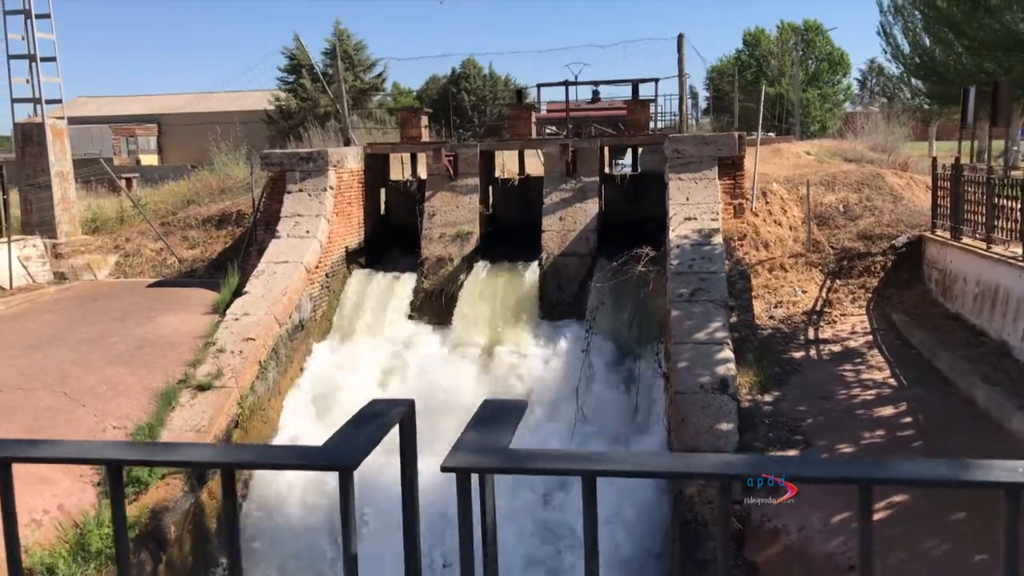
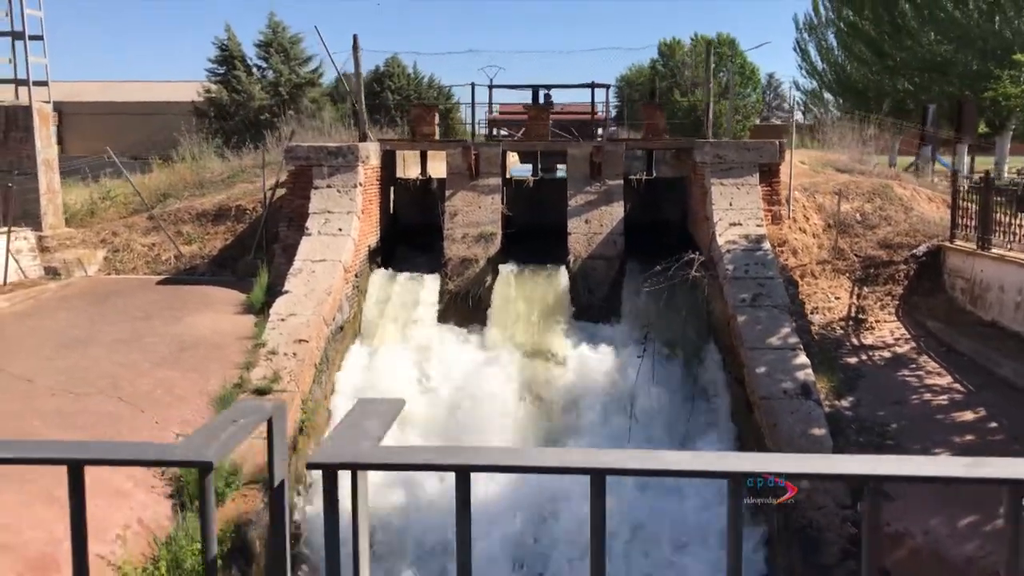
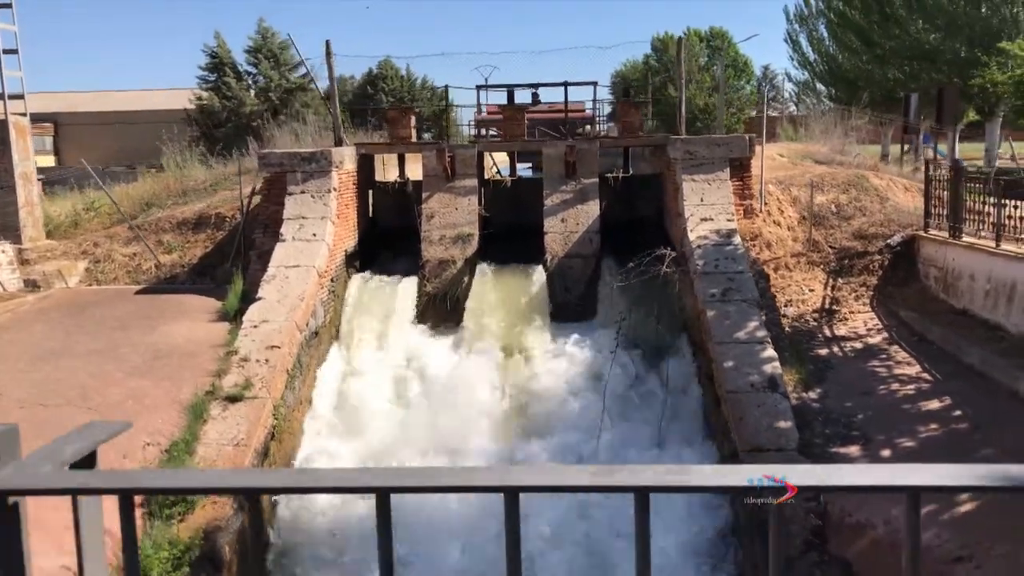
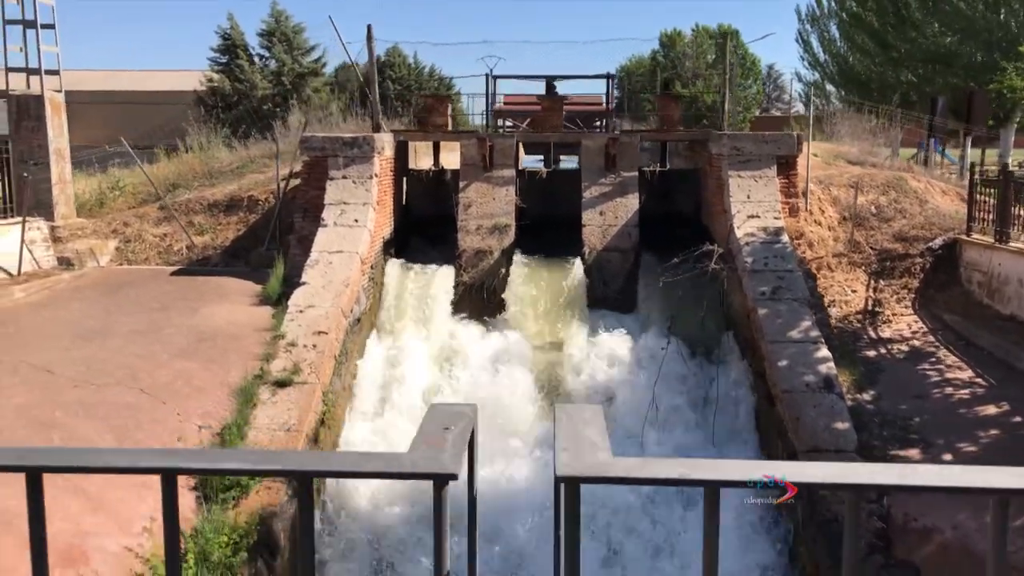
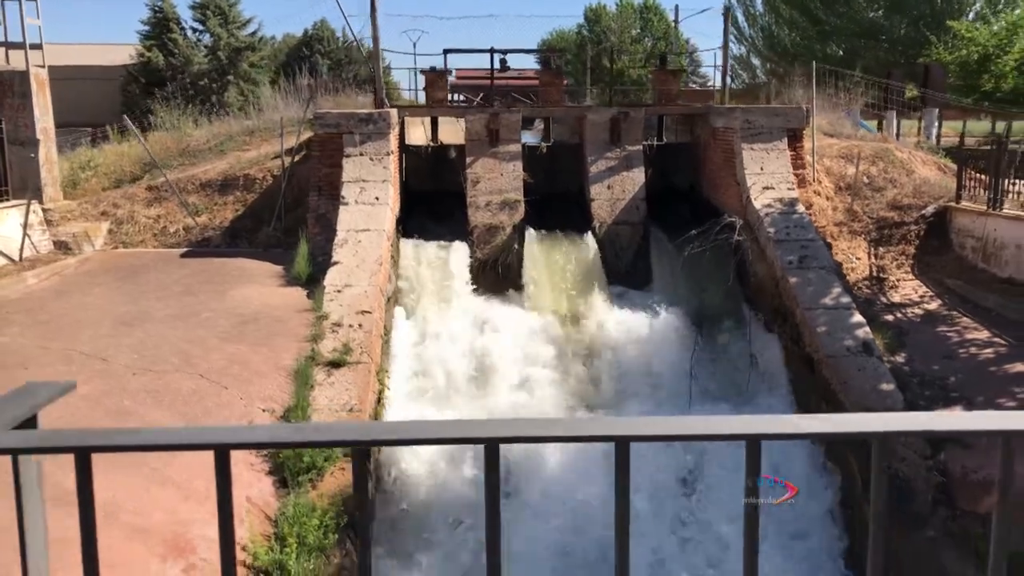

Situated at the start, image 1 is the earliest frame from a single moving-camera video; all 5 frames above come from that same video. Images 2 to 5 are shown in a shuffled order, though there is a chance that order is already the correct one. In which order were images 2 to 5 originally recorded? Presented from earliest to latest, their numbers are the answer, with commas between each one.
3, 2, 4, 5
